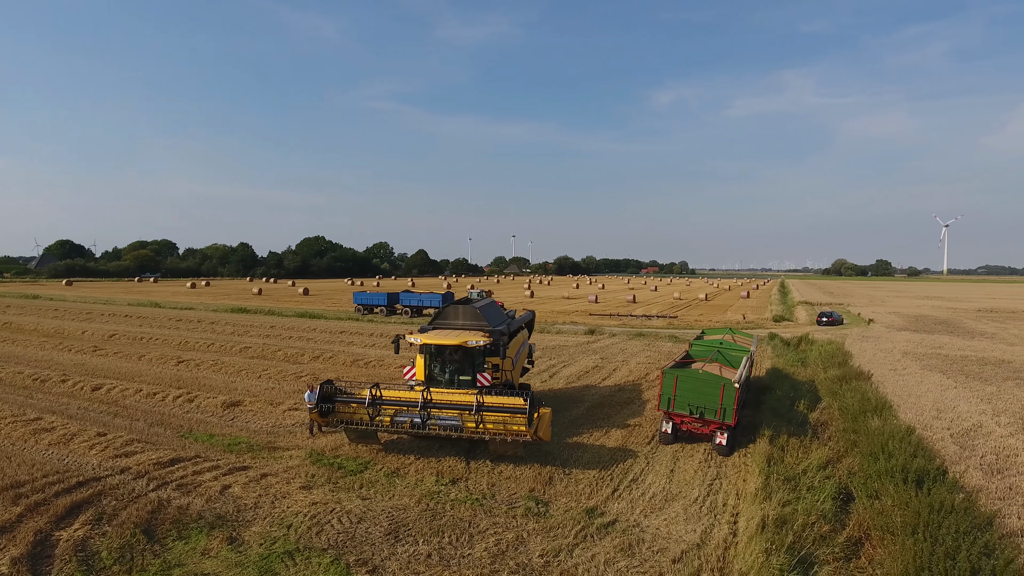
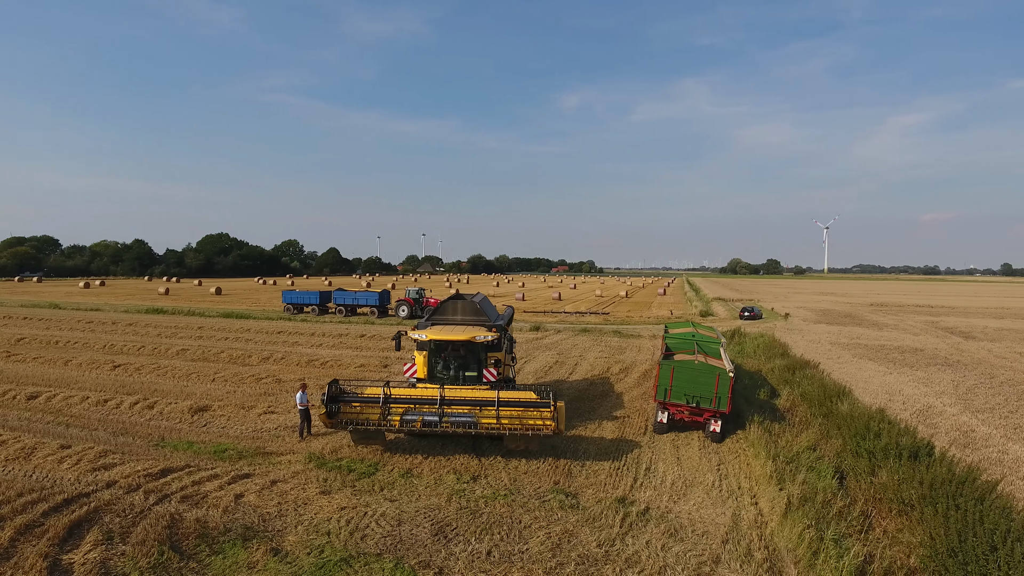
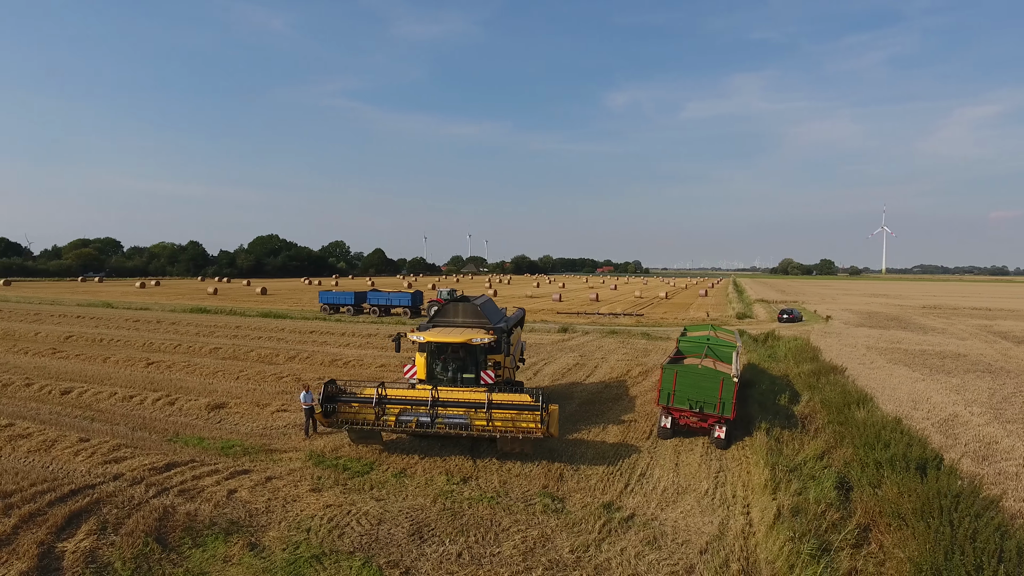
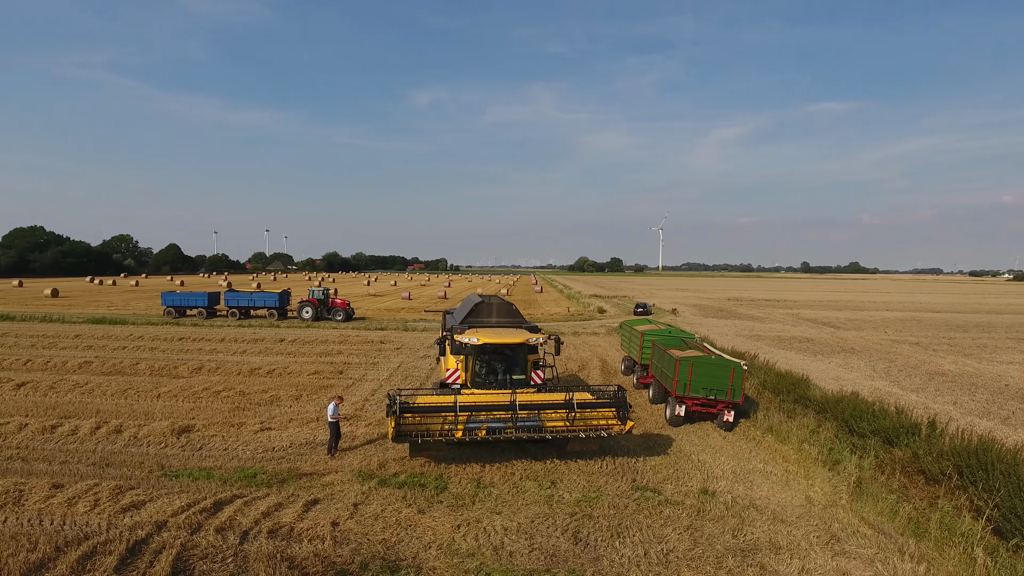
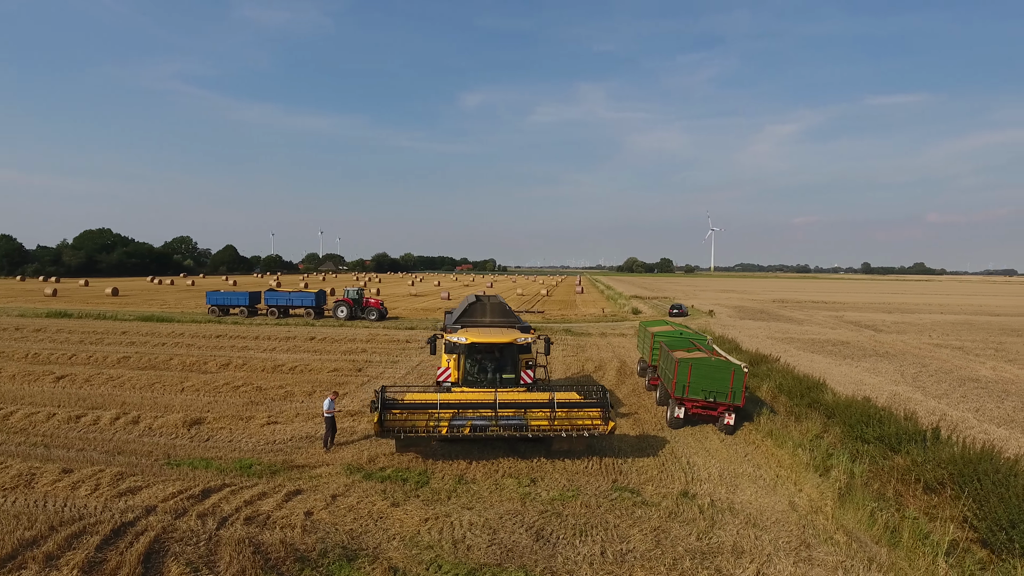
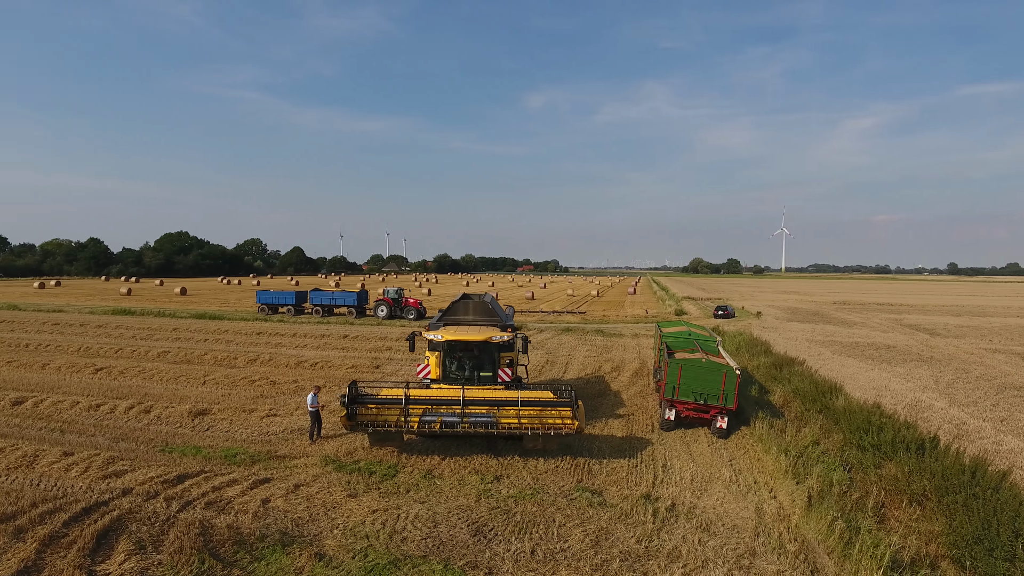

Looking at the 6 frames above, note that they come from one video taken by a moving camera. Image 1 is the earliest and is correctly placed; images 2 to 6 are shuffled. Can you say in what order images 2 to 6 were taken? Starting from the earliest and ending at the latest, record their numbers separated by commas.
3, 2, 6, 5, 4
